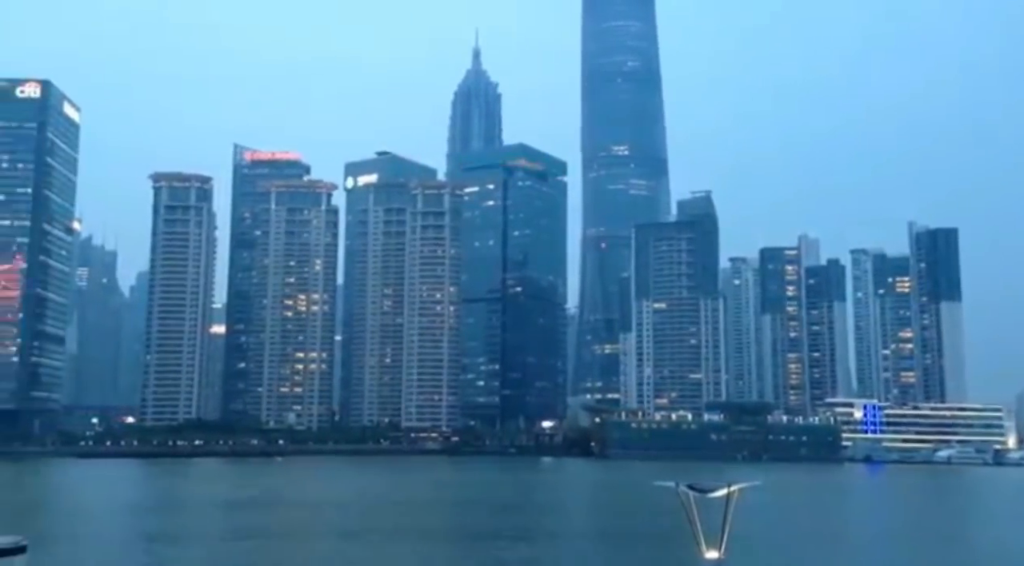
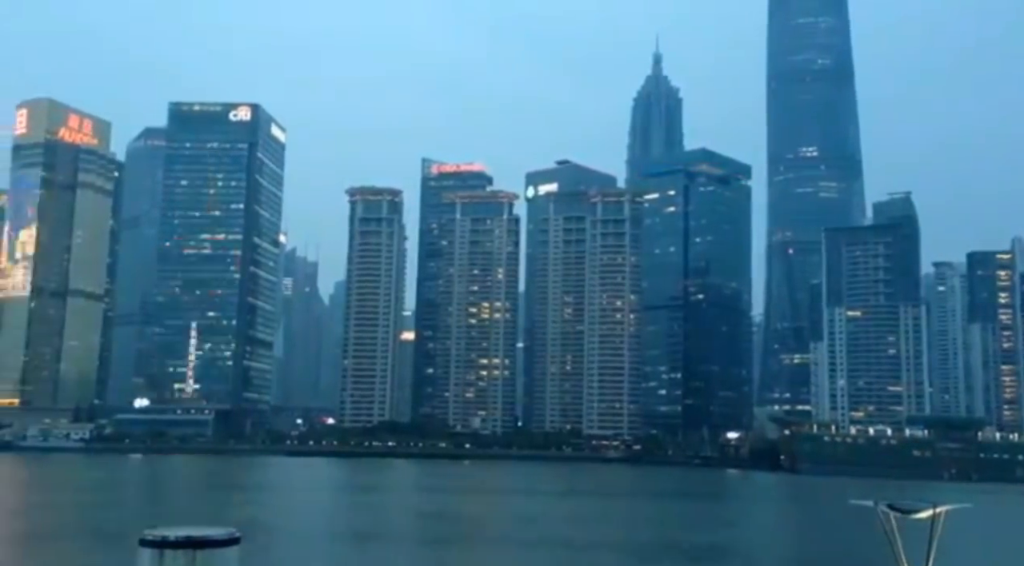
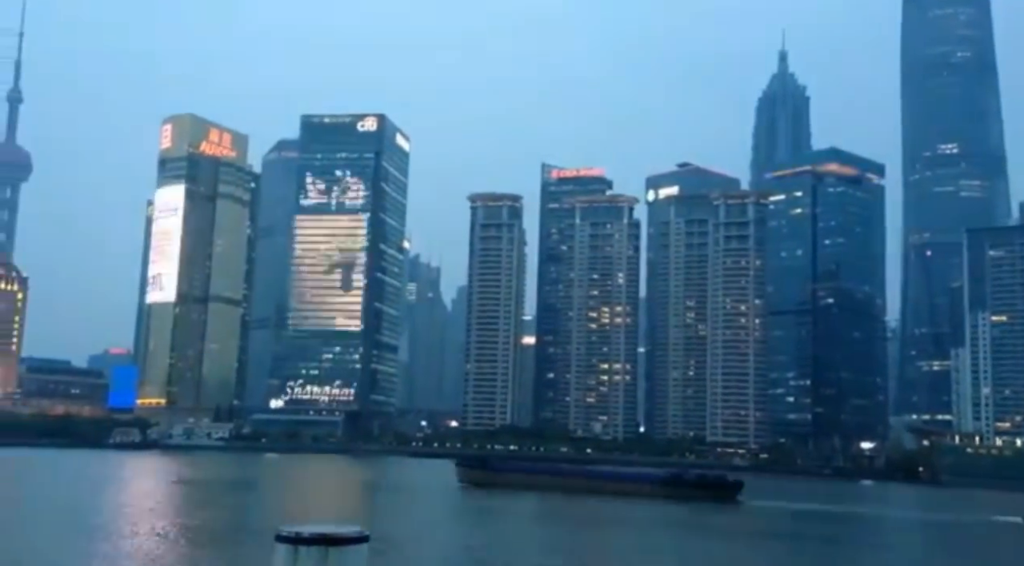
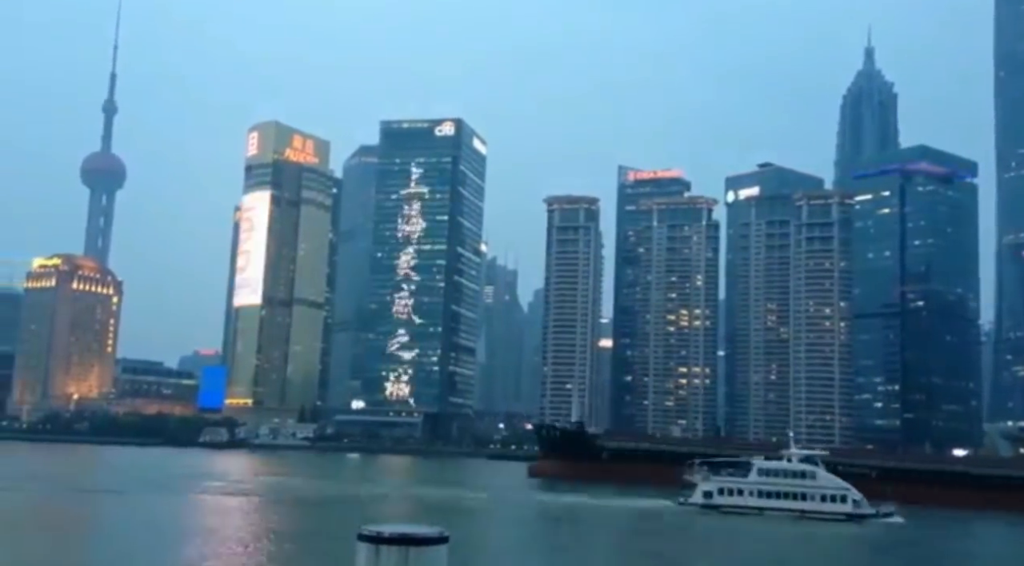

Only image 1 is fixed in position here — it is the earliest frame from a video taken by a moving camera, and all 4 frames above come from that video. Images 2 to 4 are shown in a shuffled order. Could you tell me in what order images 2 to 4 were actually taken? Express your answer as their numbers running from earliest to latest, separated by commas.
2, 3, 4
